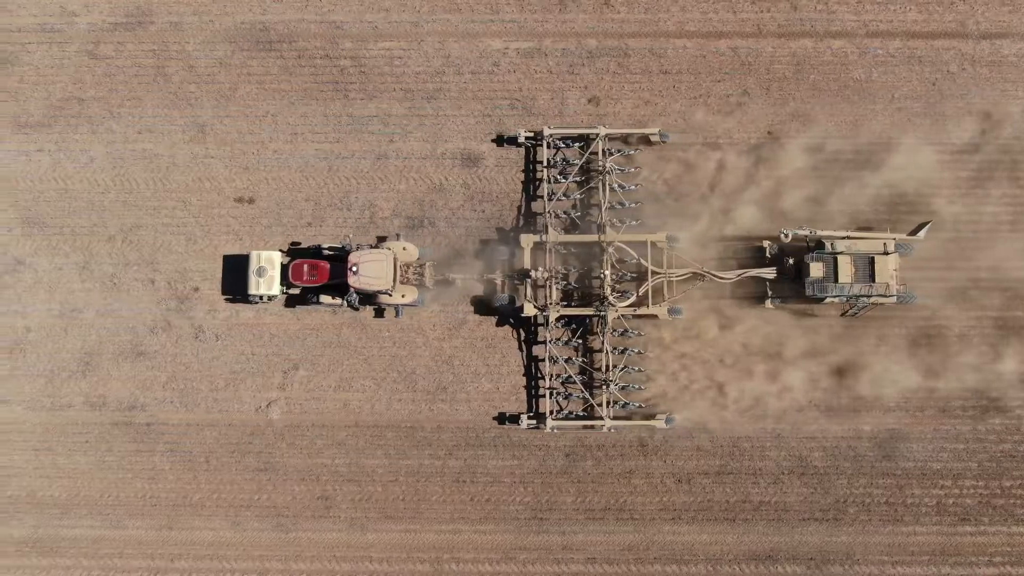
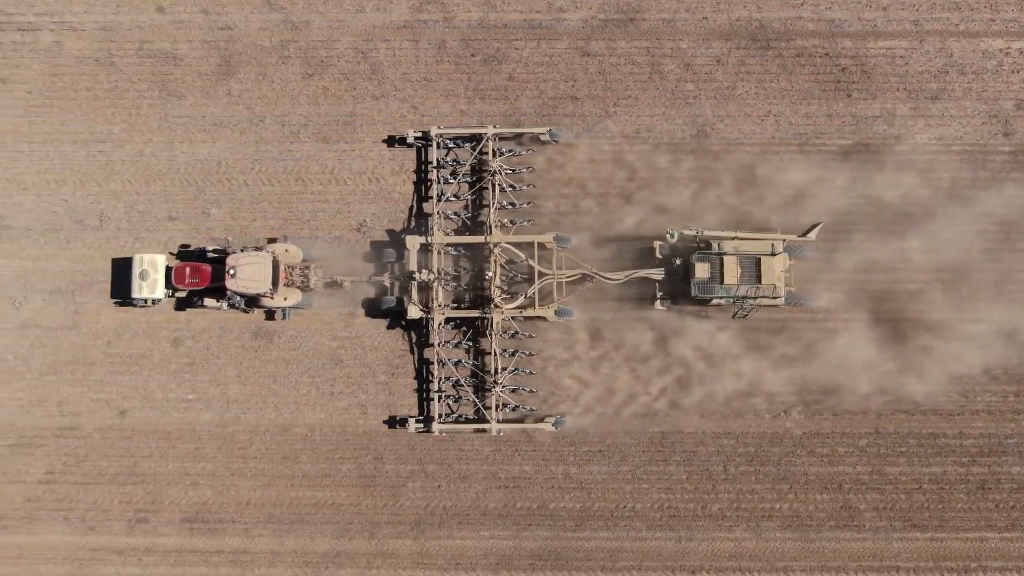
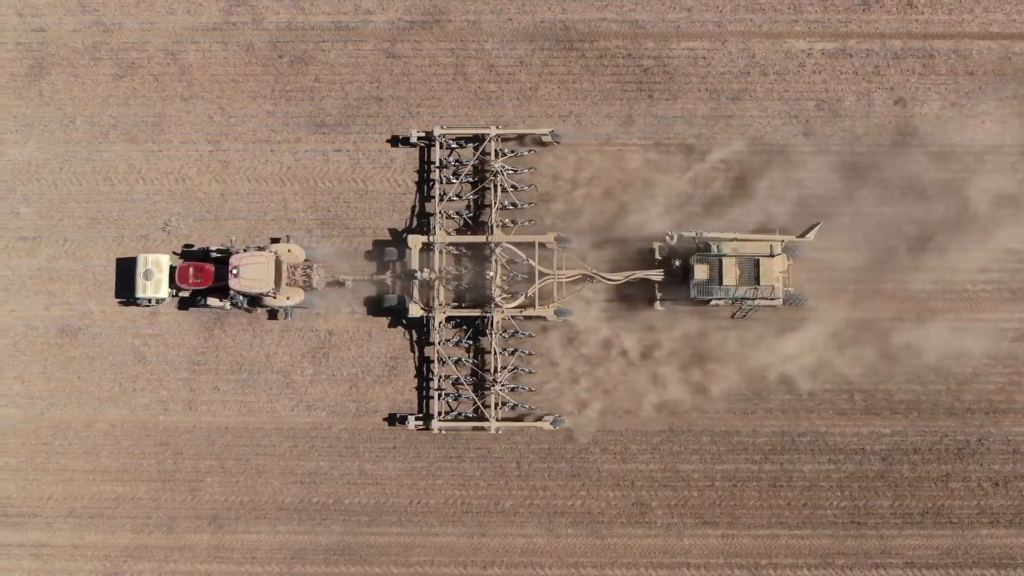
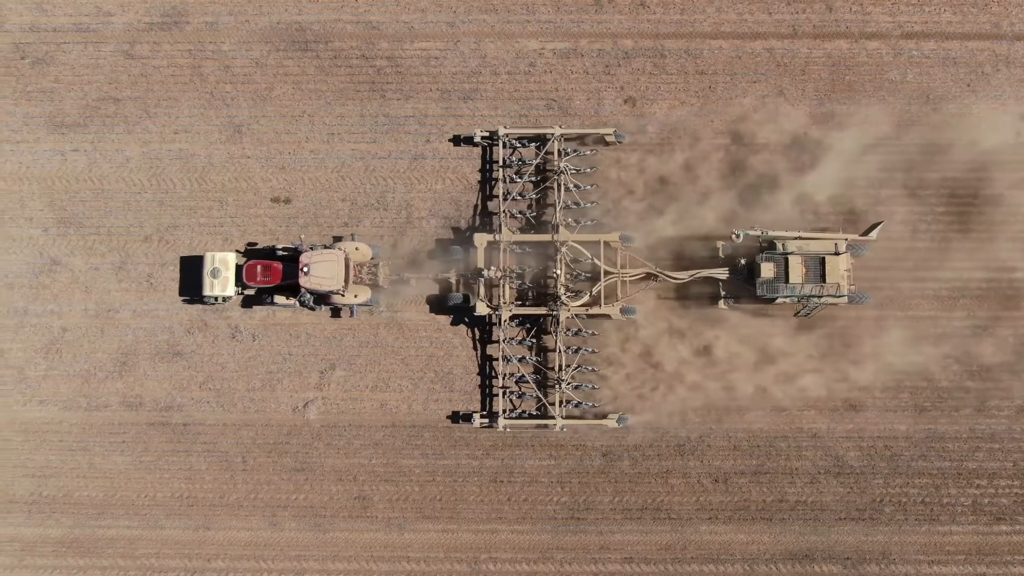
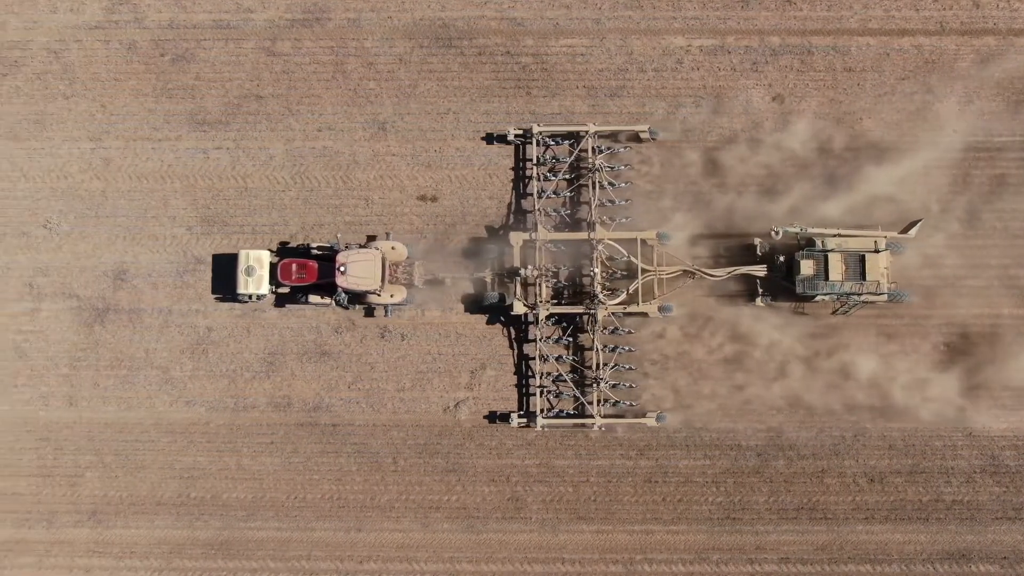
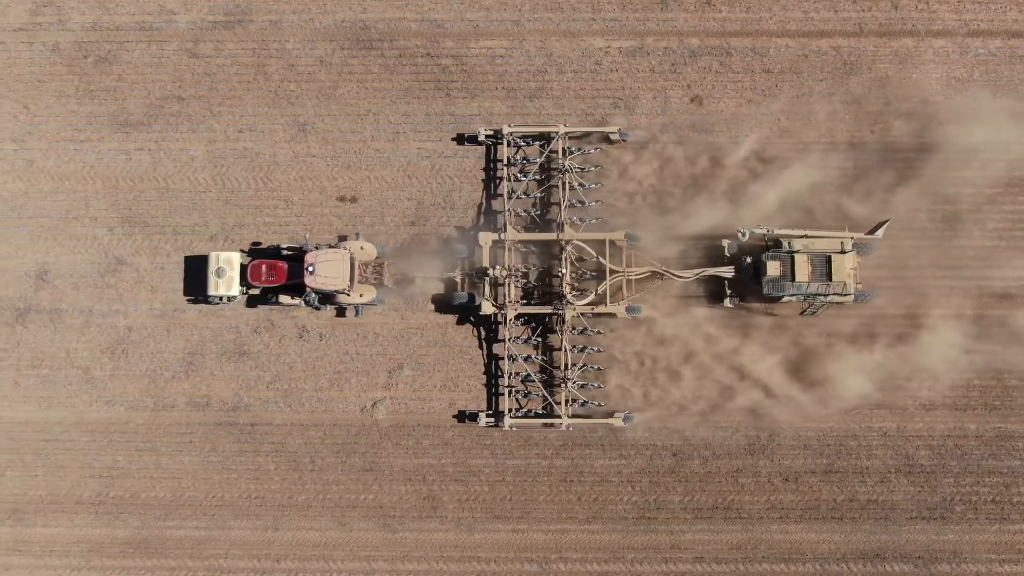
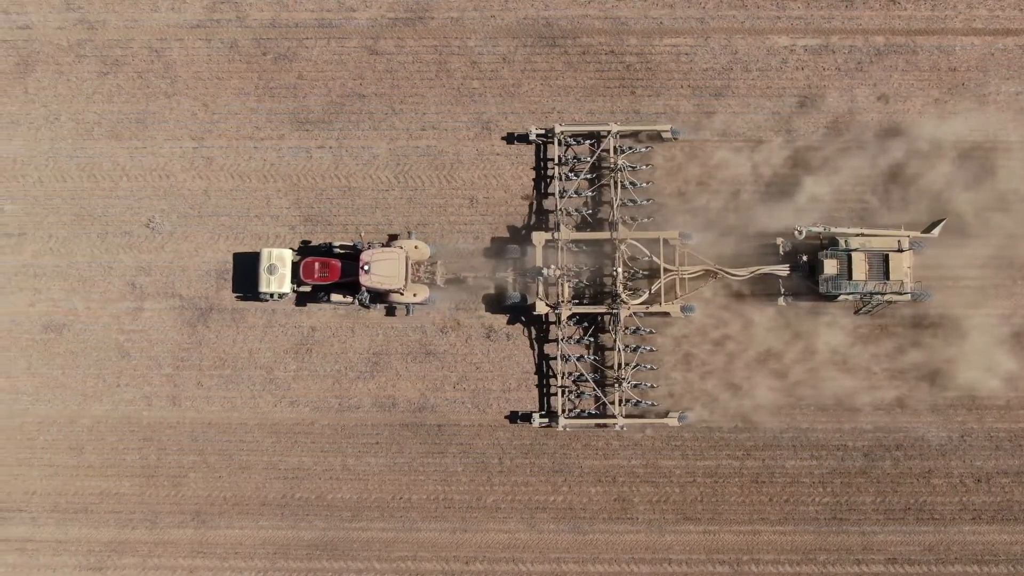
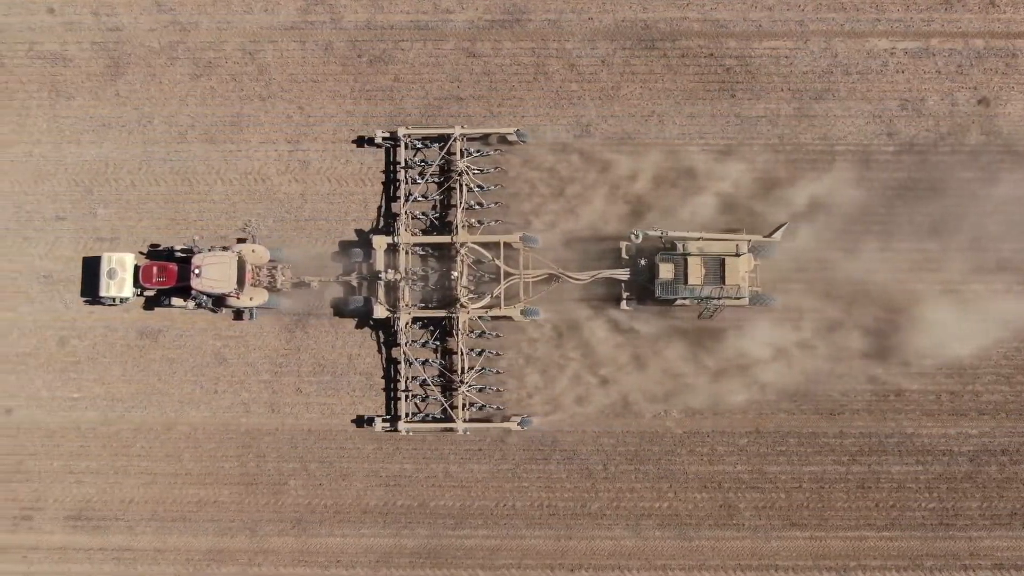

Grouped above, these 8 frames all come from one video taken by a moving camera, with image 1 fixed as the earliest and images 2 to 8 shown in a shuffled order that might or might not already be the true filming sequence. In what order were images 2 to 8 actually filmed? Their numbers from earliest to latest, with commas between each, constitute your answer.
4, 6, 5, 7, 3, 8, 2
